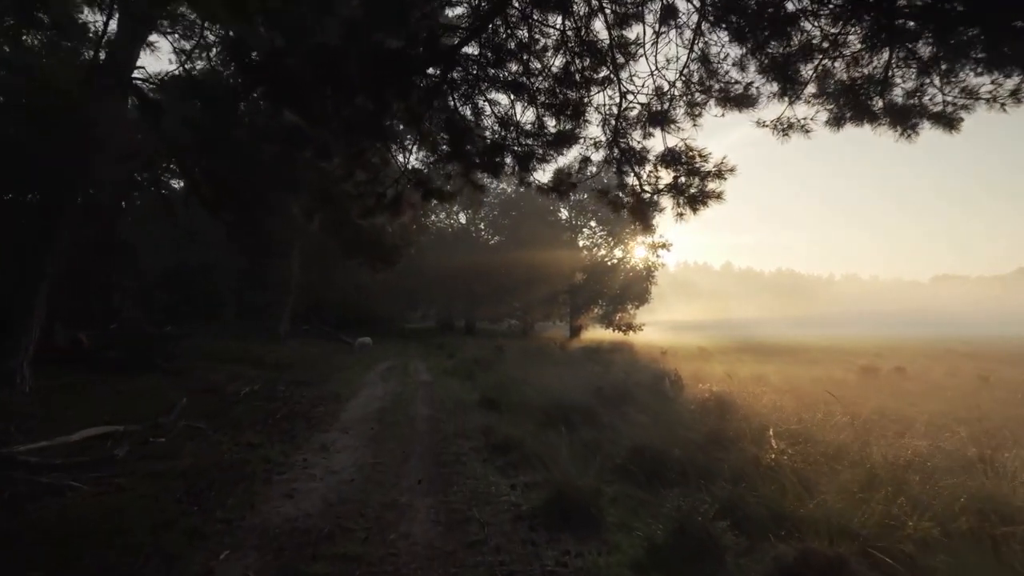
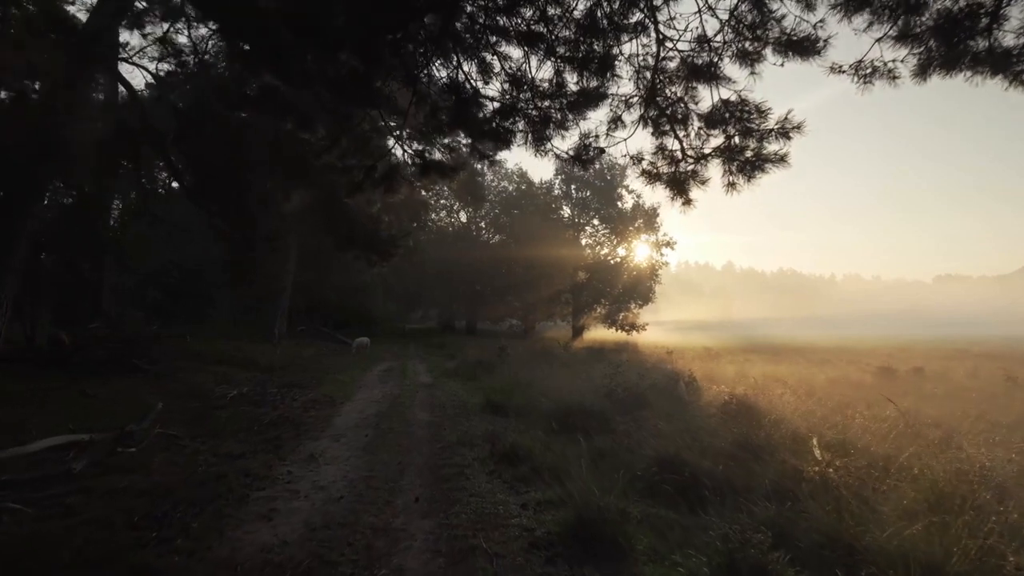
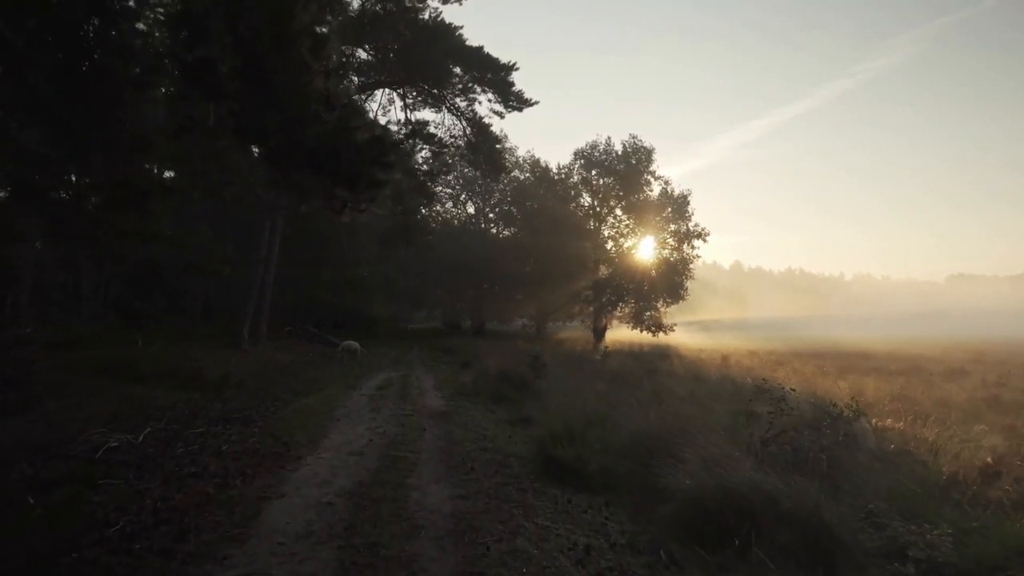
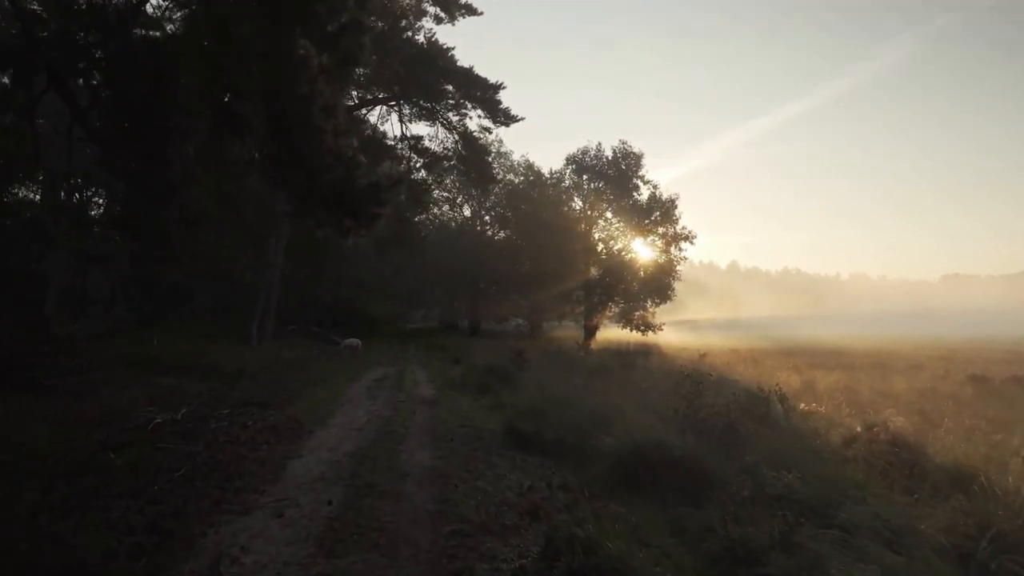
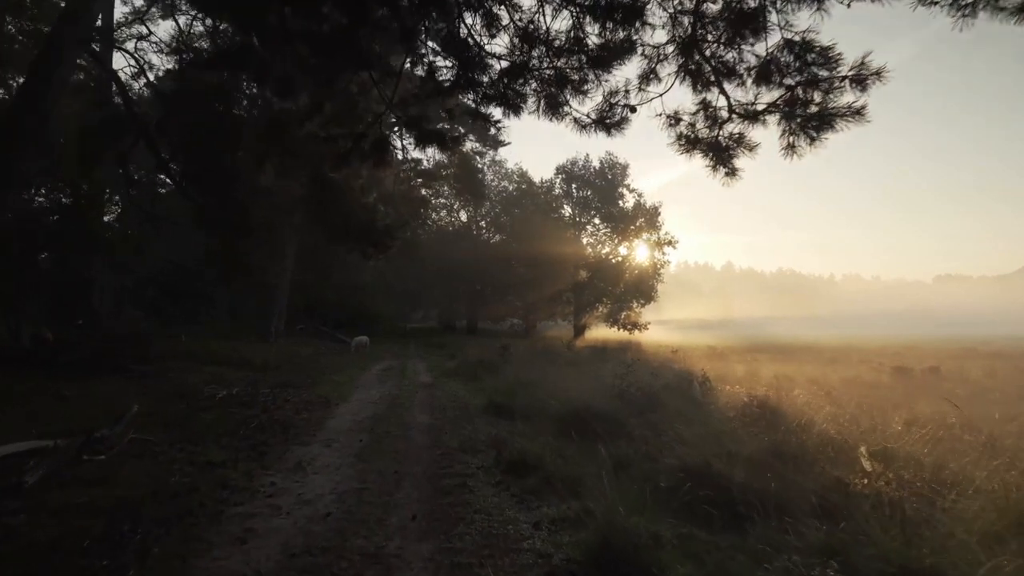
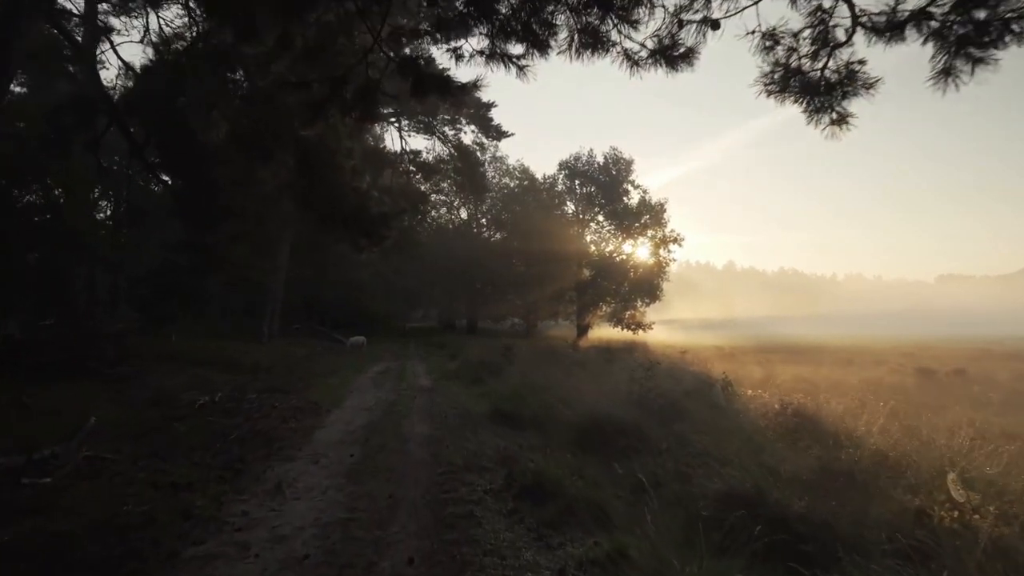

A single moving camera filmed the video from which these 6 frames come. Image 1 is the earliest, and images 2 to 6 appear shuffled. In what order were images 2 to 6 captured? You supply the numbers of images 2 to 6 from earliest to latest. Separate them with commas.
2, 5, 6, 4, 3
